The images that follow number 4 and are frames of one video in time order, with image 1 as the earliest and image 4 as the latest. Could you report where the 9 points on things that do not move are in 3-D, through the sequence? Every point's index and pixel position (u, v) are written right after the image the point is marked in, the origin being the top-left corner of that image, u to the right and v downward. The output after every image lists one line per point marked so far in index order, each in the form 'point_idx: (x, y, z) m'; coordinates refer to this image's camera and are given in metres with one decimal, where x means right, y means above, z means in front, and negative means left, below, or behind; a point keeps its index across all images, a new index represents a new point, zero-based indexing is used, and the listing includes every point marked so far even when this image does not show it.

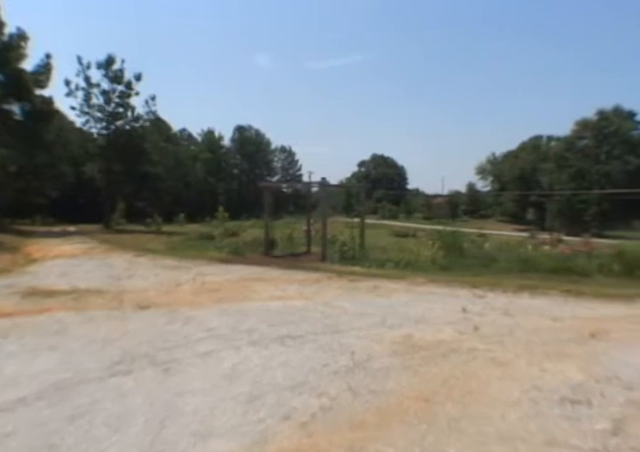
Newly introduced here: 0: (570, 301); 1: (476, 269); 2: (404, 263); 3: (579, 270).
0: (+5.5, -1.6, +11.2) m
1: (+5.2, -1.4, +16.9) m
2: (+2.7, -1.2, +16.8) m
3: (+8.4, -1.4, +16.5) m
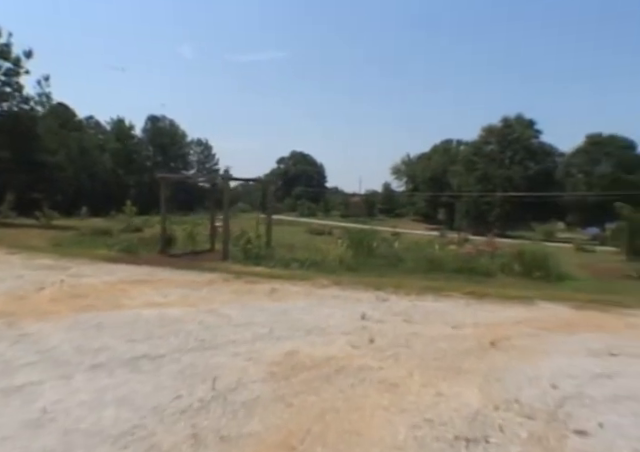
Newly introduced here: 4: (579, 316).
0: (+3.2, -1.7, +10.9) m
1: (+2.0, -1.4, +16.4) m
2: (-0.3, -1.2, +16.0) m
3: (+5.3, -1.4, +16.6) m
4: (+5.2, -1.8, +10.3) m
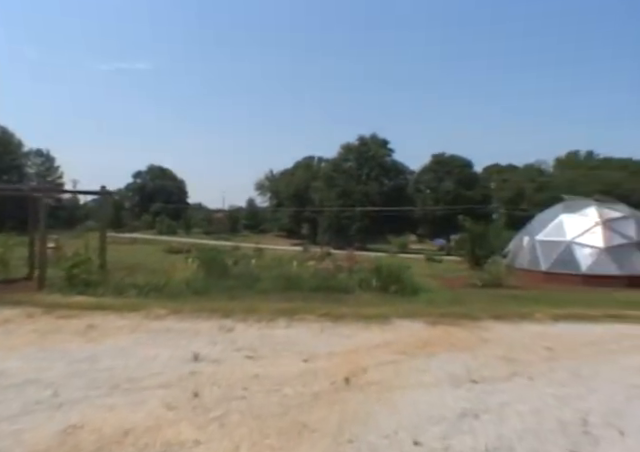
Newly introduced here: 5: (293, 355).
0: (+0.1, -2.0, +9.9) m
1: (-2.4, -1.9, +14.9) m
2: (-4.6, -1.7, +13.9) m
3: (+0.7, -1.9, +15.9) m
4: (+2.2, -2.1, +9.8) m
5: (-0.4, -1.9, +7.6) m
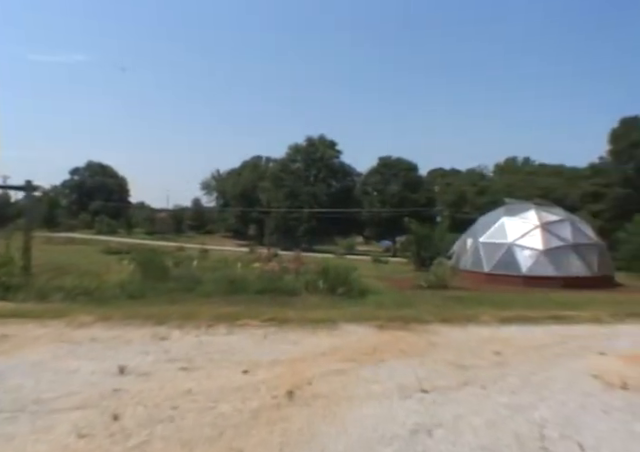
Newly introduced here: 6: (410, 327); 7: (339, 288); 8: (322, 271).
0: (-0.9, -2.0, +9.3) m
1: (-4.0, -1.9, +14.1) m
2: (-6.0, -1.7, +12.9) m
3: (-1.0, -1.9, +15.4) m
4: (+1.2, -2.1, +9.4) m
5: (-1.2, -1.9, +7.0) m
6: (+1.9, -2.1, +10.7) m
7: (+0.6, -1.9, +15.9) m
8: (+0.1, -1.4, +16.3) m
